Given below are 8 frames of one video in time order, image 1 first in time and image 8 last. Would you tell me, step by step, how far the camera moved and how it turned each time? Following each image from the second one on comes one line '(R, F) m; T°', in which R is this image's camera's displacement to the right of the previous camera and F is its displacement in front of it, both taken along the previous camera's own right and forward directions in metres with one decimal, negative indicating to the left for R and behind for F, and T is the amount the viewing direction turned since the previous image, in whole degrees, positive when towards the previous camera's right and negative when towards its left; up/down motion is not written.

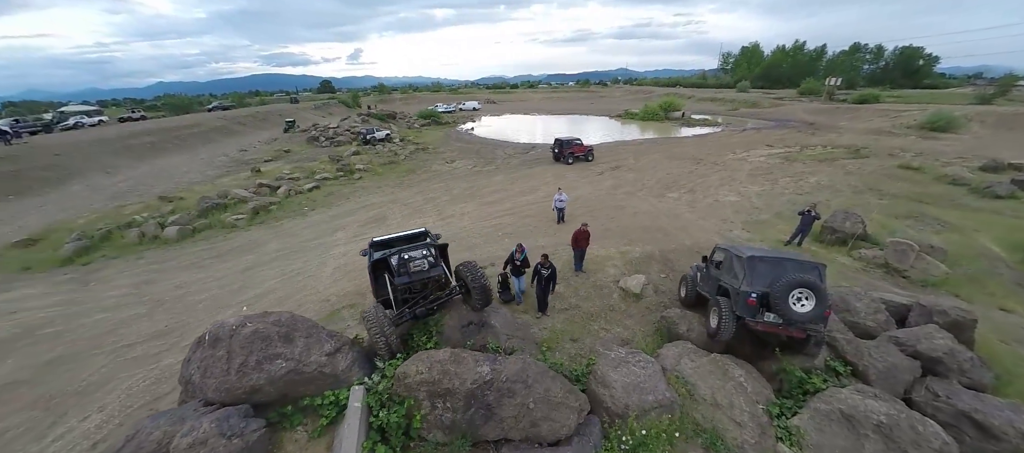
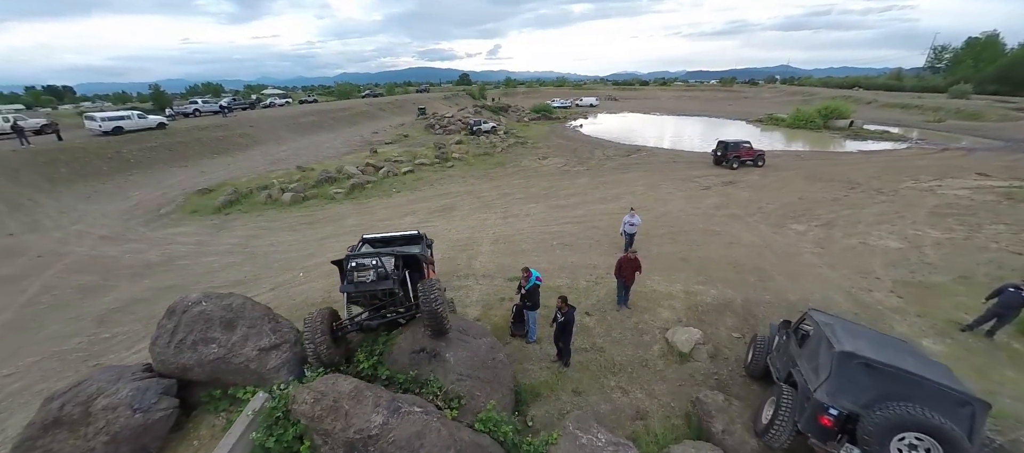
(+1.5, +1.2) m; -17°
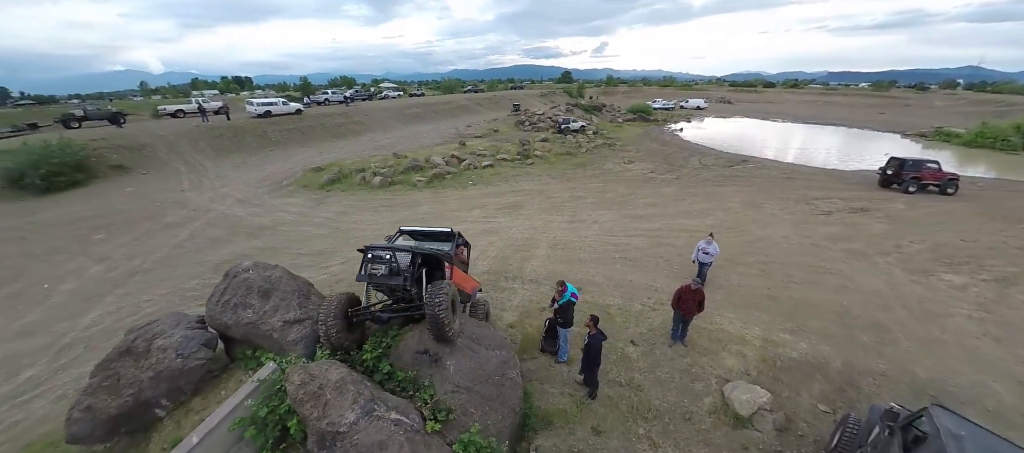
(+0.7, +0.5) m; -13°
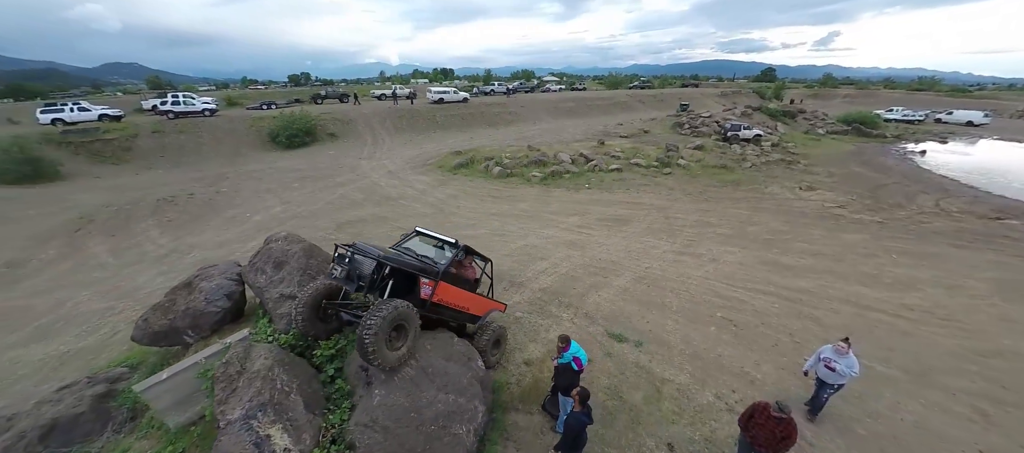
(+1.7, +1.3) m; -23°
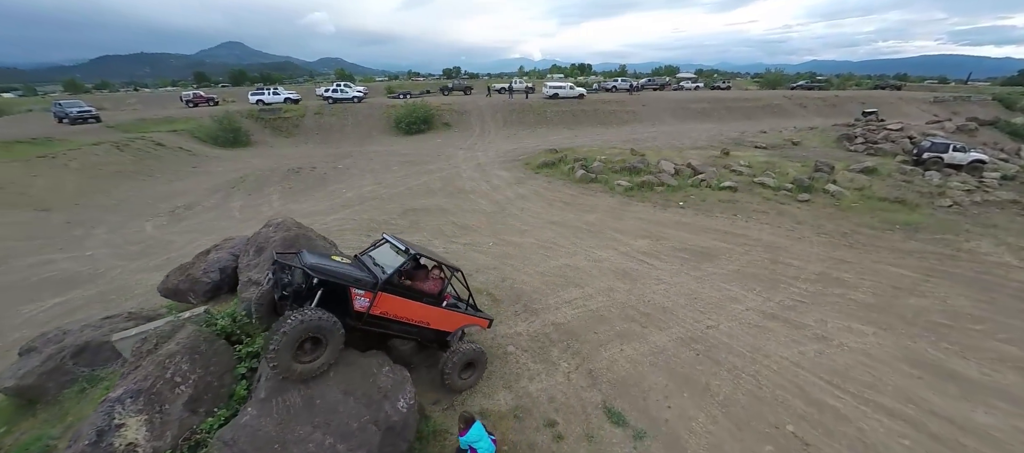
(+1.8, +1.3) m; -18°
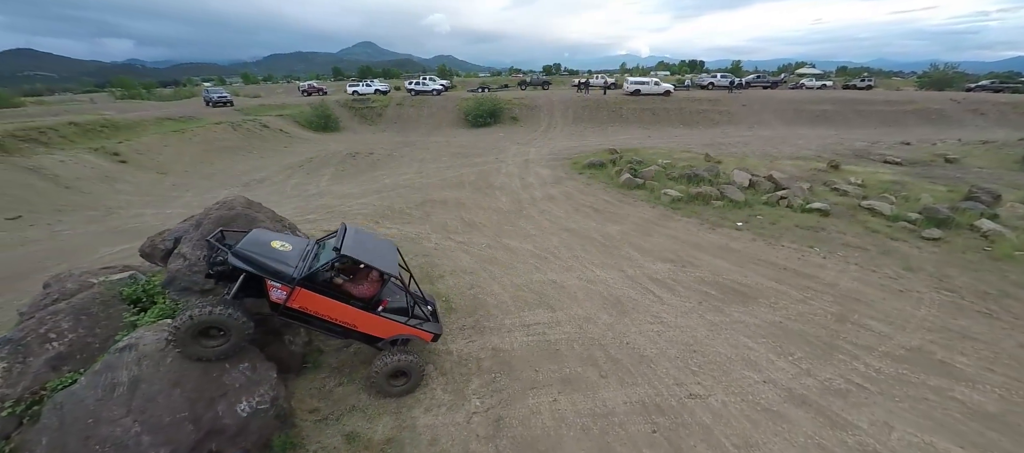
(+2.3, +1.2) m; -14°
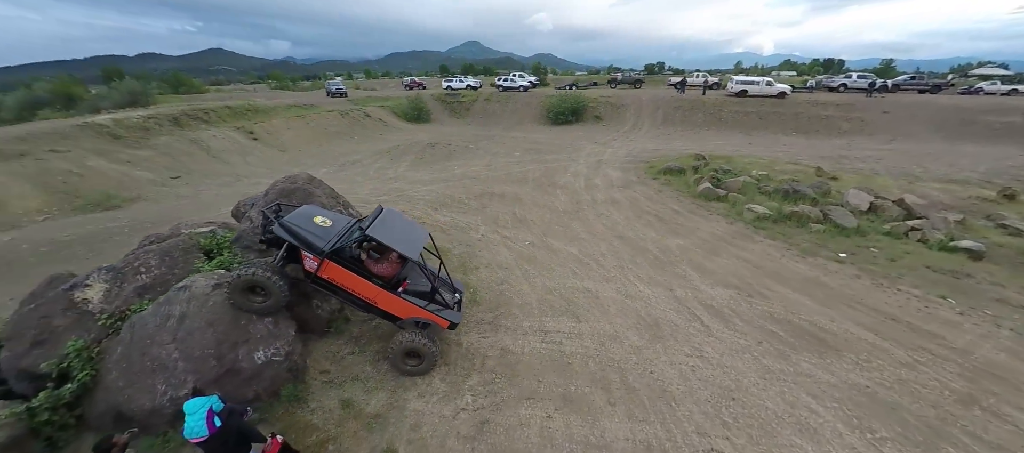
(+0.9, +0.4) m; -13°
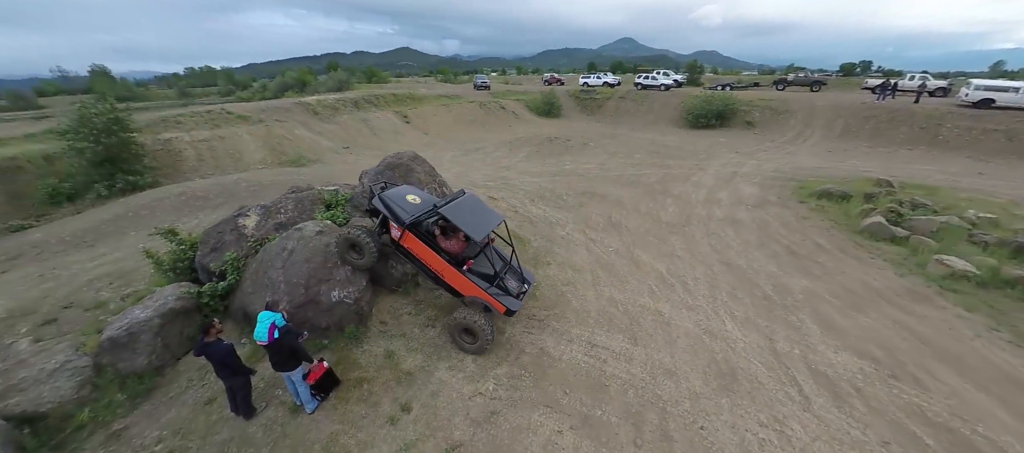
(+0.9, +0.3) m; -19°
